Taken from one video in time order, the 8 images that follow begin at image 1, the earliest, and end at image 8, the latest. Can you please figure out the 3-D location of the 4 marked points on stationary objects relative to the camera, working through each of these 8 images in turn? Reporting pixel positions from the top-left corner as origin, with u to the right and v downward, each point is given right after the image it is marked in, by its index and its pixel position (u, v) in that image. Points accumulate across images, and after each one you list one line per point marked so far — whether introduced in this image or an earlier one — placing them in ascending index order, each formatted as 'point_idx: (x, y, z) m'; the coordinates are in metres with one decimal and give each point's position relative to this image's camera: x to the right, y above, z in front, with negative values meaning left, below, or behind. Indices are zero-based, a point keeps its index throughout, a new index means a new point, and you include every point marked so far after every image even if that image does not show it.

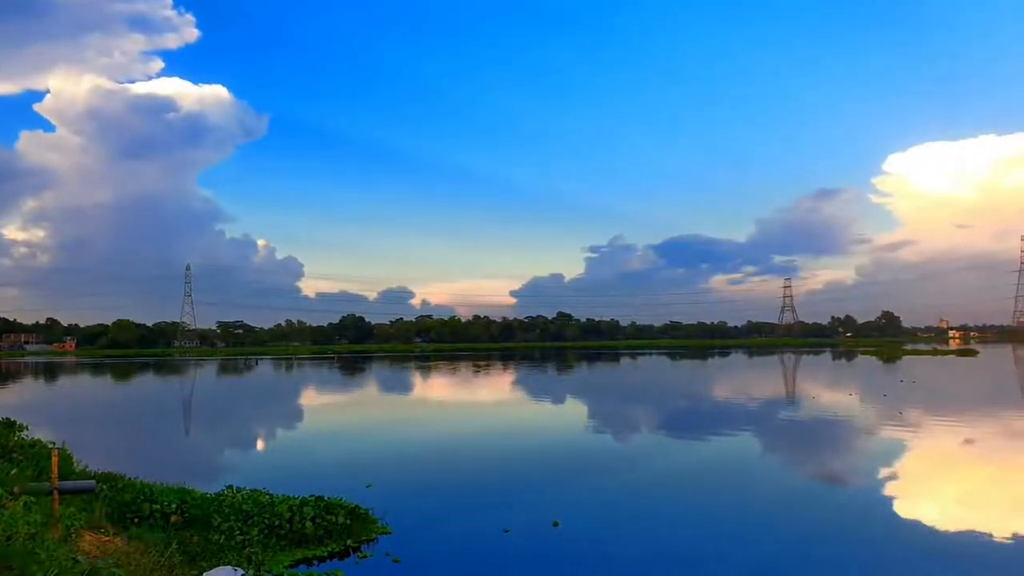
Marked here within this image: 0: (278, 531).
0: (-2.6, -2.7, +8.8) m
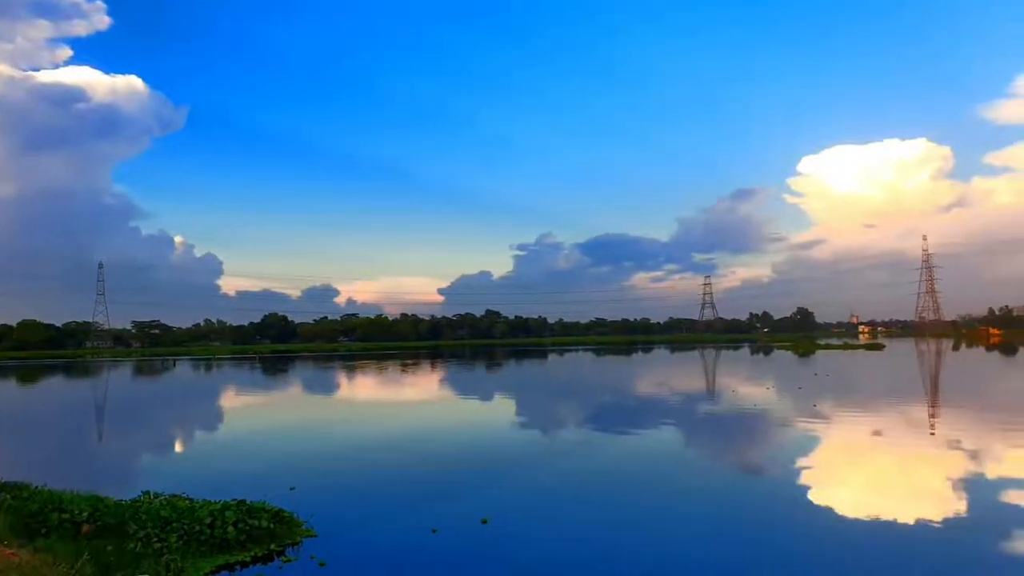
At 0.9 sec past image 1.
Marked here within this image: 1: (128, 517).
0: (-3.4, -2.7, +8.5) m
1: (-4.2, -2.5, +8.7) m
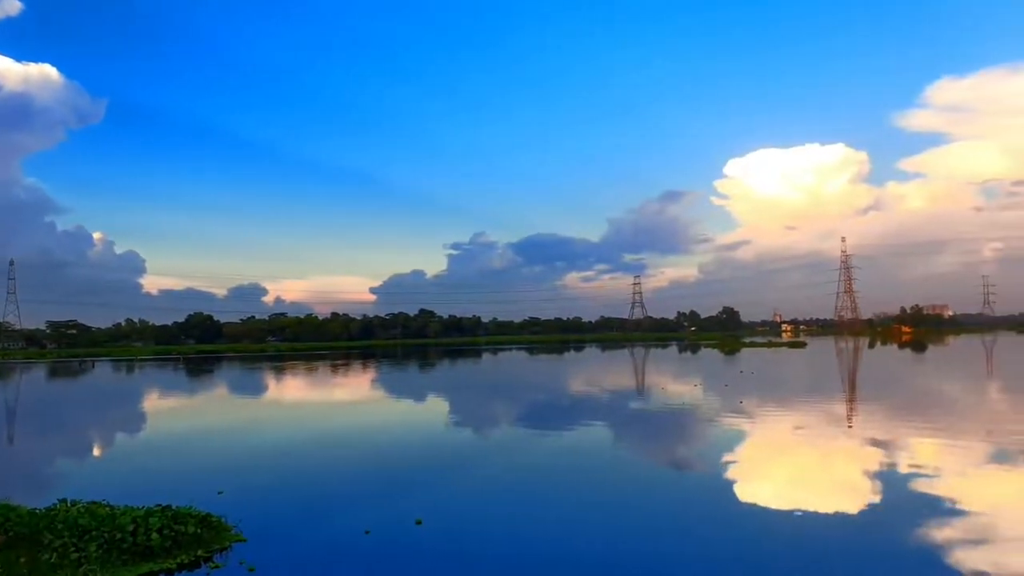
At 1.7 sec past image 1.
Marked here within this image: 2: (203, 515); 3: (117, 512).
0: (-4.1, -2.7, +8.2) m
1: (-5.0, -2.5, +8.3) m
2: (-3.8, -2.8, +9.5) m
3: (-4.5, -2.6, +9.0) m
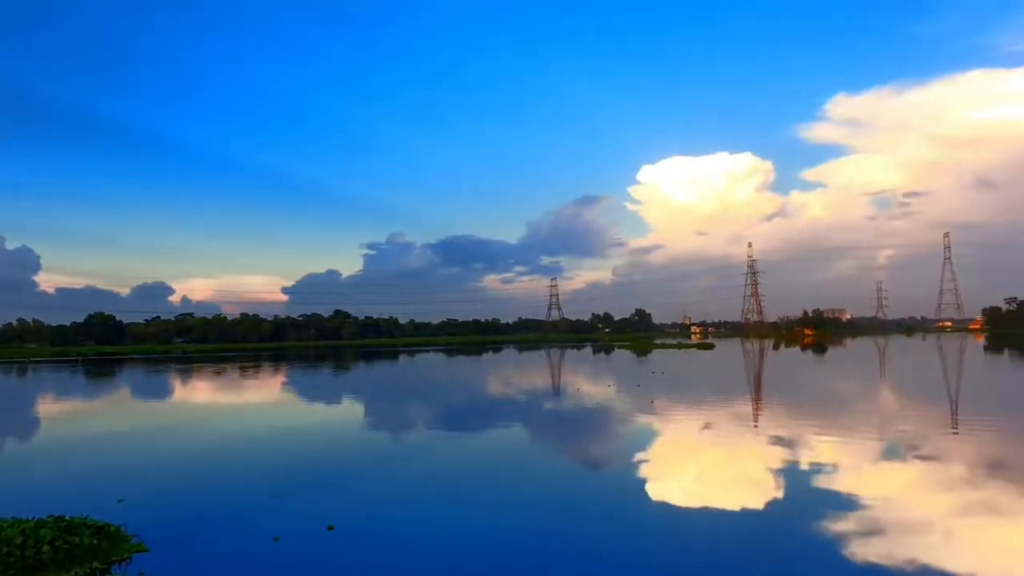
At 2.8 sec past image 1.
0: (-5.0, -2.7, +7.7) m
1: (-5.8, -2.5, +7.7) m
2: (-4.8, -2.8, +9.1) m
3: (-5.5, -2.6, +8.4) m
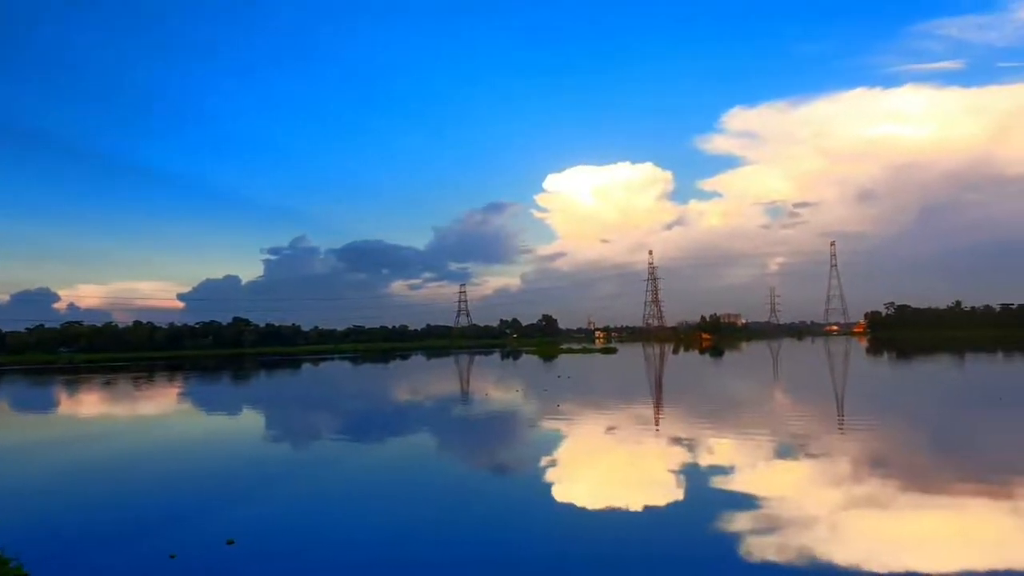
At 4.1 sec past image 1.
0: (+1.4, -3.4, +20.5) m
1: (+0.6, -3.3, +20.5) m
2: (+1.8, -3.5, +21.8) m
3: (+1.0, -3.3, +21.2) m
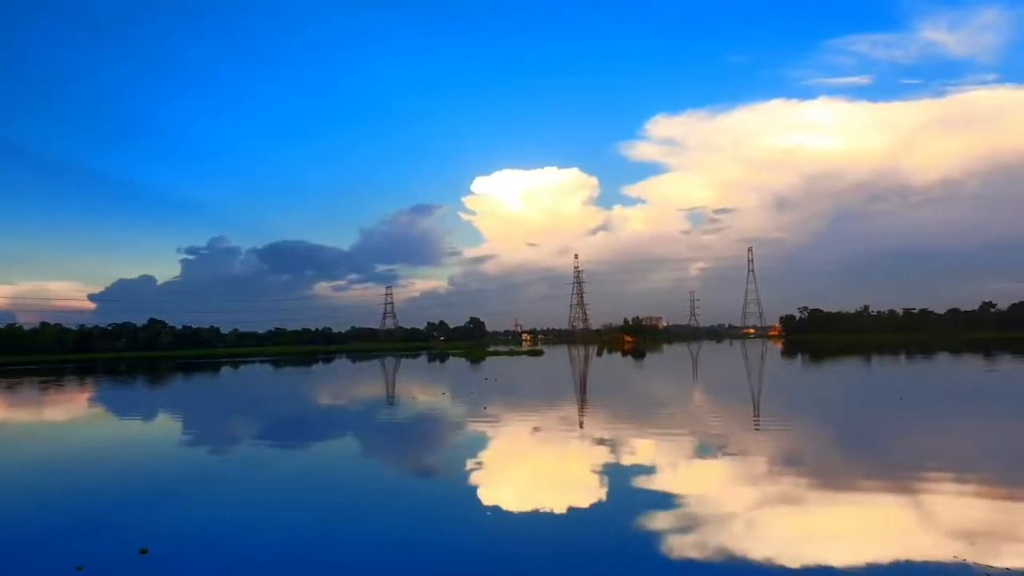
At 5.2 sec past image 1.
0: (-0.5, -3.5, +20.8) m
1: (-1.3, -3.3, +20.8) m
2: (-0.3, -3.6, +22.2) m
3: (-1.0, -3.4, +21.5) m
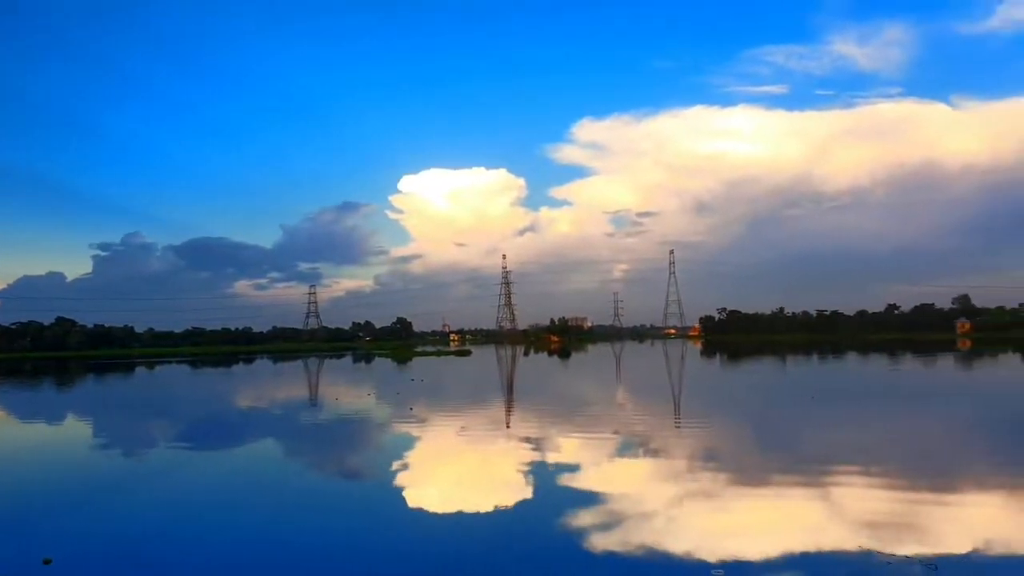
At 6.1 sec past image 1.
0: (-2.4, -3.5, +21.3) m
1: (-3.2, -3.3, +21.2) m
2: (-2.3, -3.6, +22.6) m
3: (-3.0, -3.4, +21.9) m
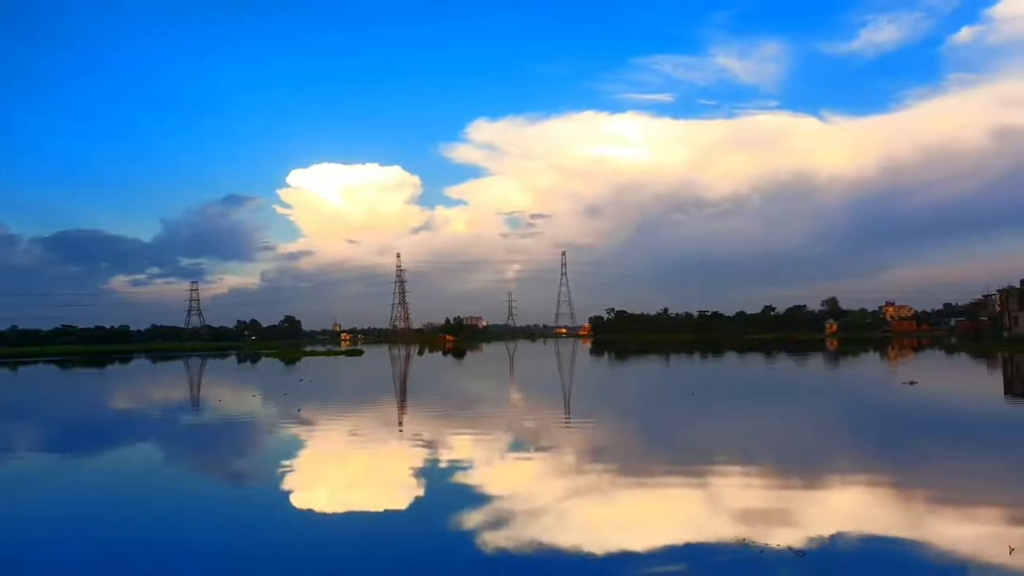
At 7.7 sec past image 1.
0: (-5.3, -3.5, +21.4) m
1: (-6.1, -3.3, +21.2) m
2: (-5.4, -3.6, +22.8) m
3: (-5.9, -3.4, +22.0) m
